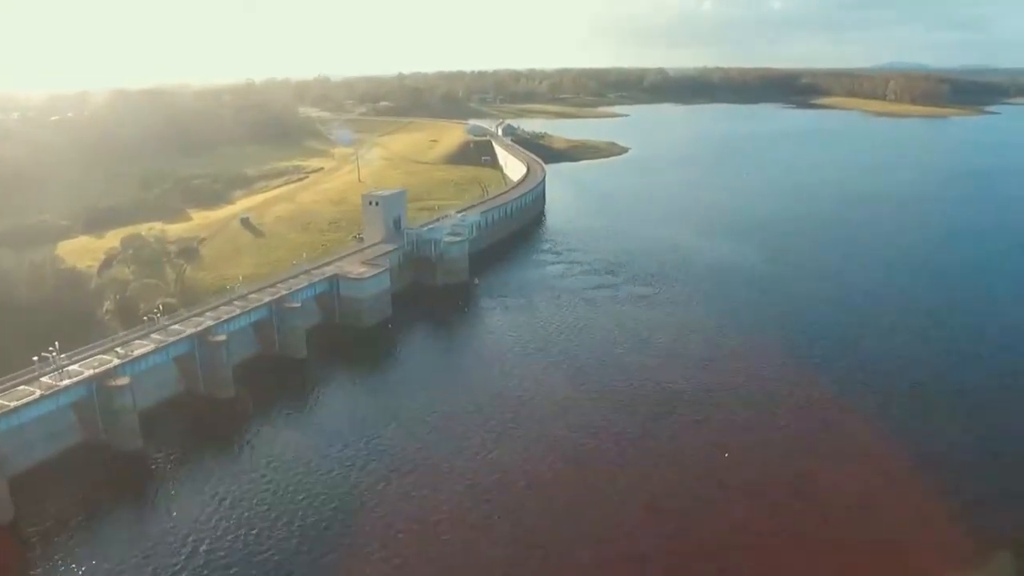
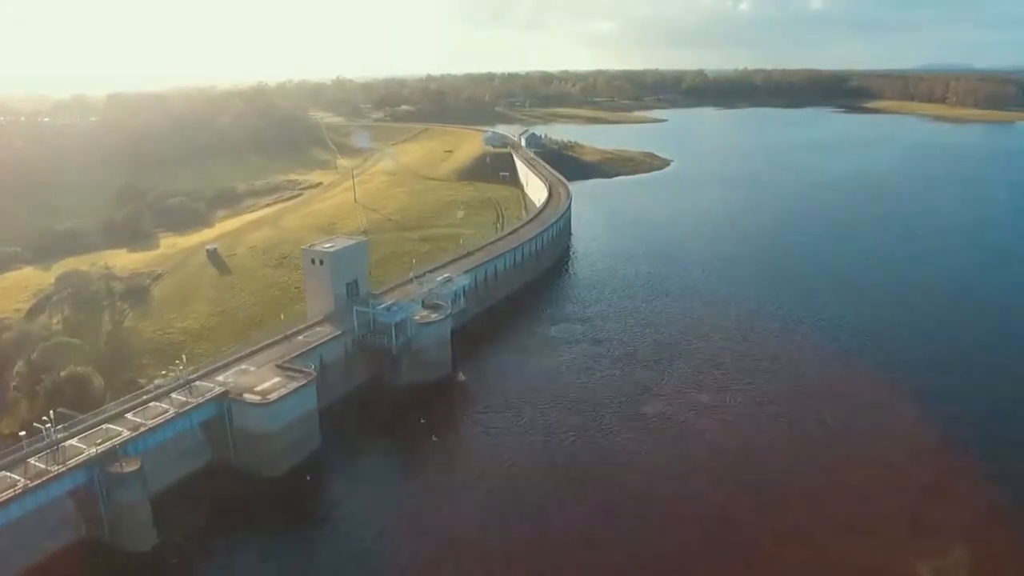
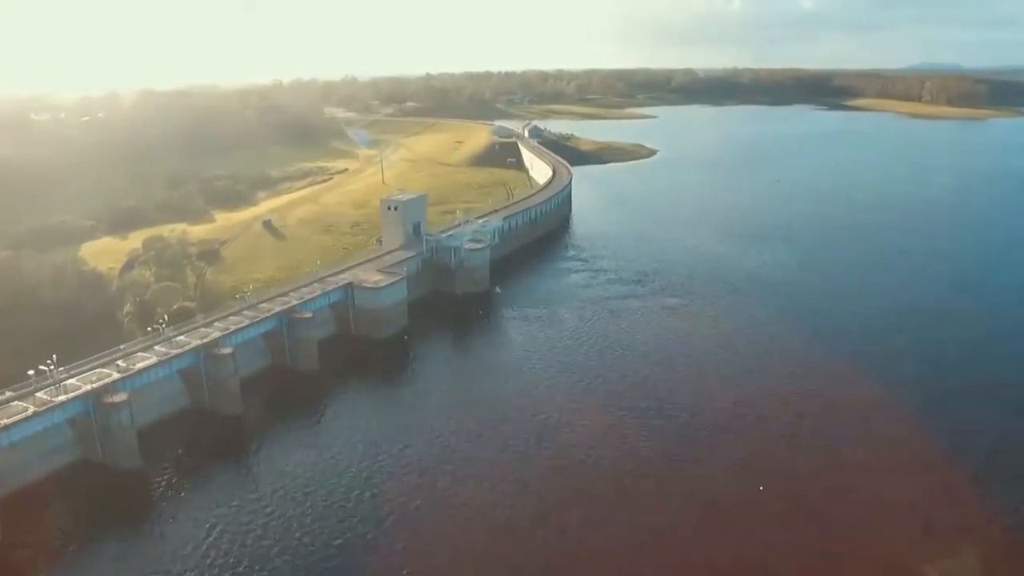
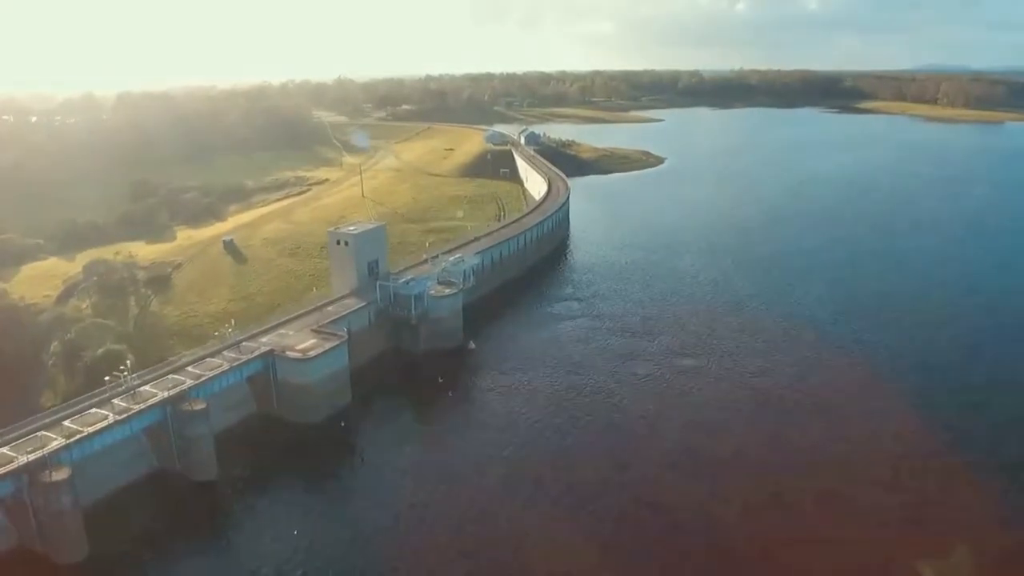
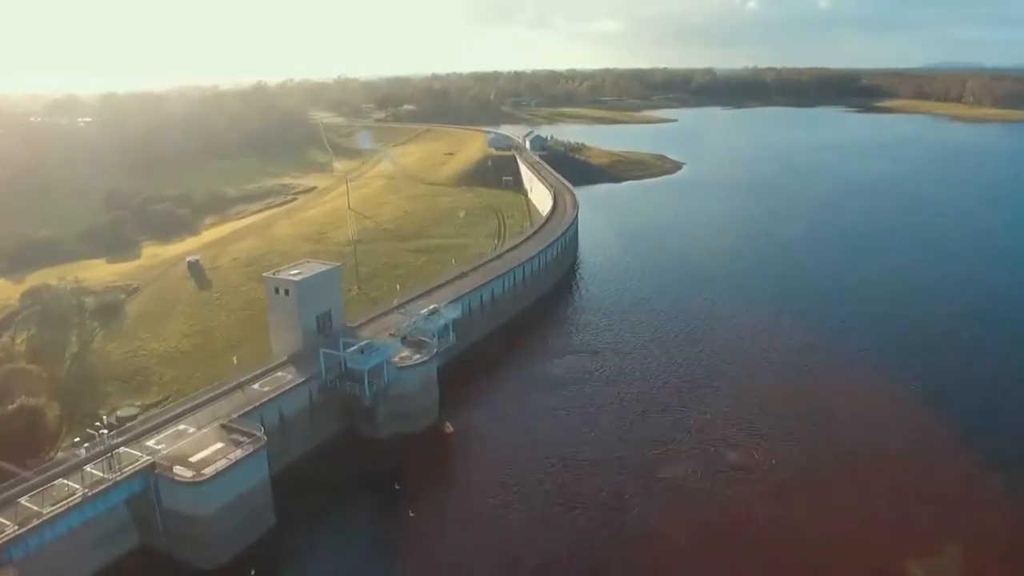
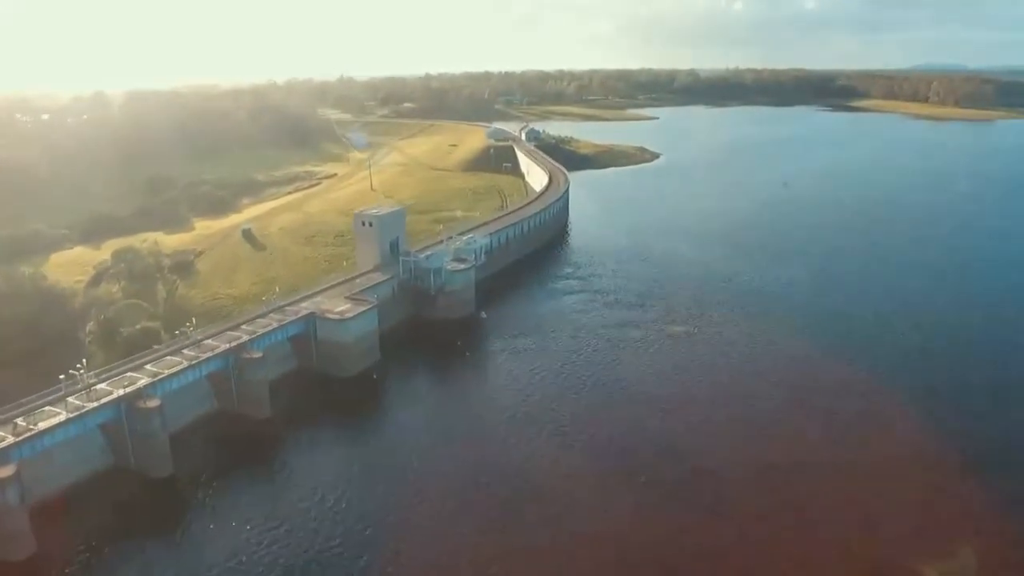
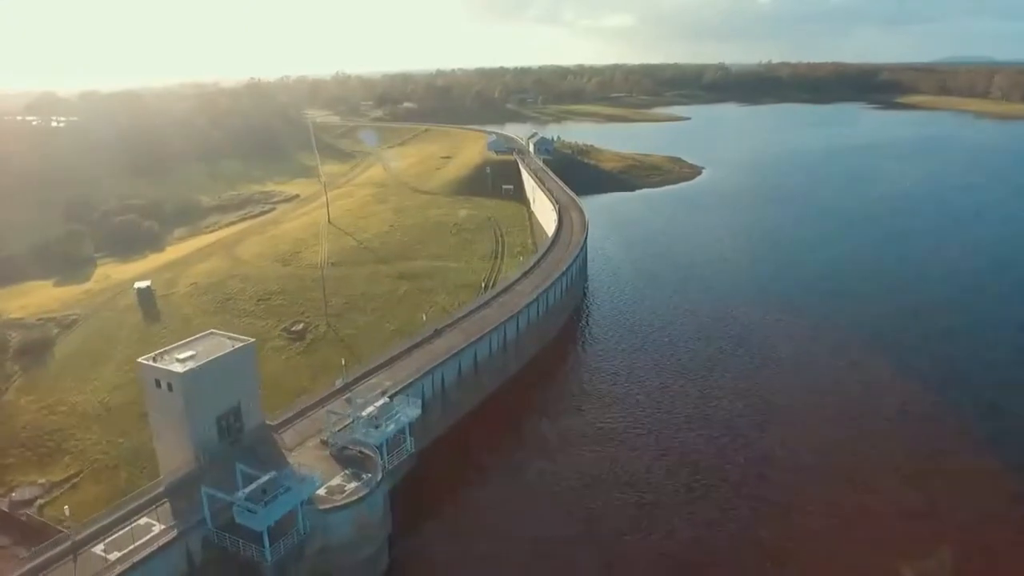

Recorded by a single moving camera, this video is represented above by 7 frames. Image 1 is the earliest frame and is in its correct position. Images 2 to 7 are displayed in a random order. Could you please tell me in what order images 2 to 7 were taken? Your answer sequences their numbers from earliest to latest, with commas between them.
3, 6, 4, 2, 5, 7
